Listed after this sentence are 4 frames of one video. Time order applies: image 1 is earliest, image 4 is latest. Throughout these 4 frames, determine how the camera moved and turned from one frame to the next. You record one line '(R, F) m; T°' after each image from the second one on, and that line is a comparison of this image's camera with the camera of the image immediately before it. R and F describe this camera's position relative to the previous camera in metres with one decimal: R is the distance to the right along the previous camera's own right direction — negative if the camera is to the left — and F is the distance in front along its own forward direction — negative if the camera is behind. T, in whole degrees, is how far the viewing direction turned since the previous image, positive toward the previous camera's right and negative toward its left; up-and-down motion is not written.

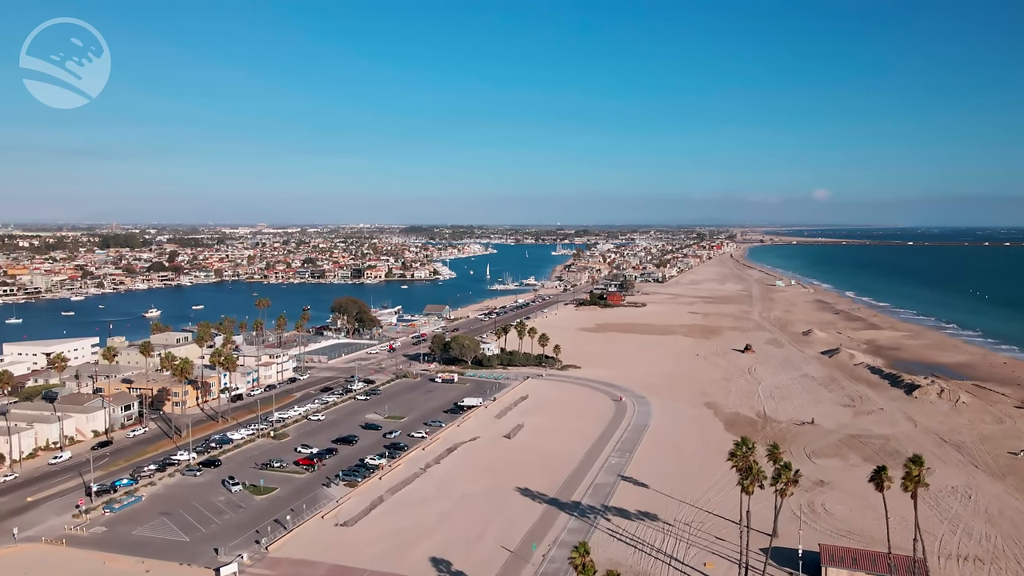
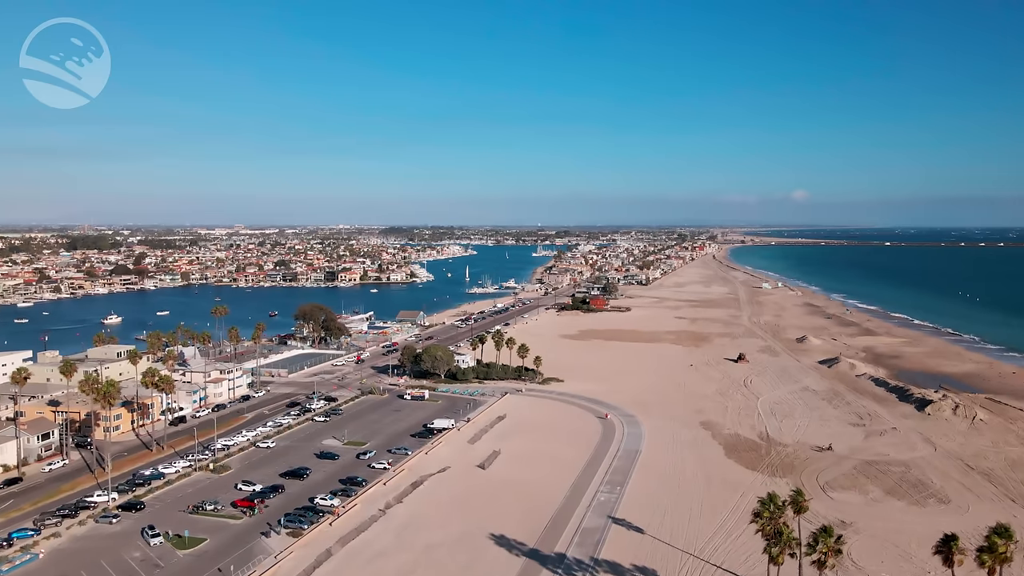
(+0.3, +3.2) m; +2°
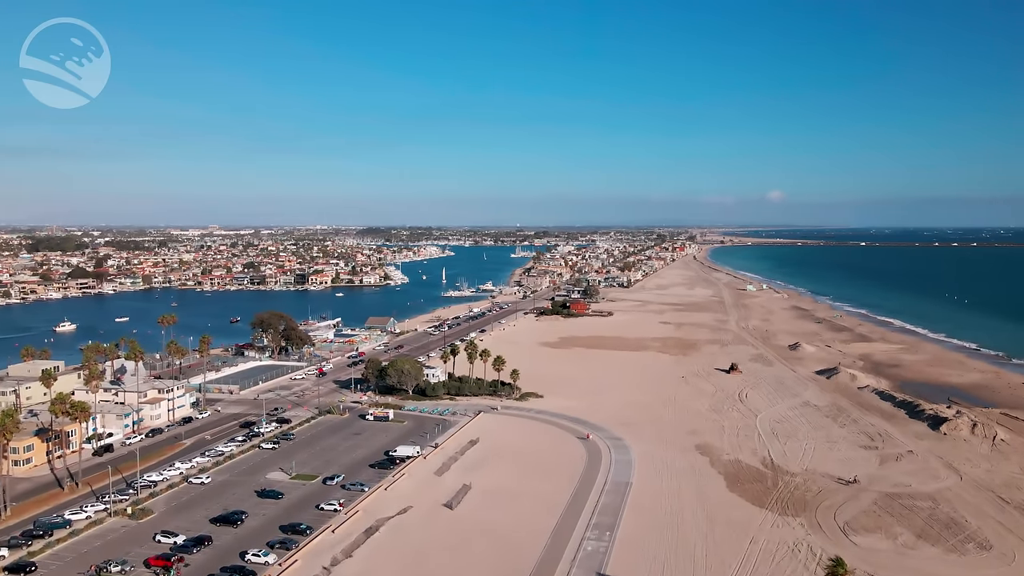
(+0.3, +3.2) m; +2°
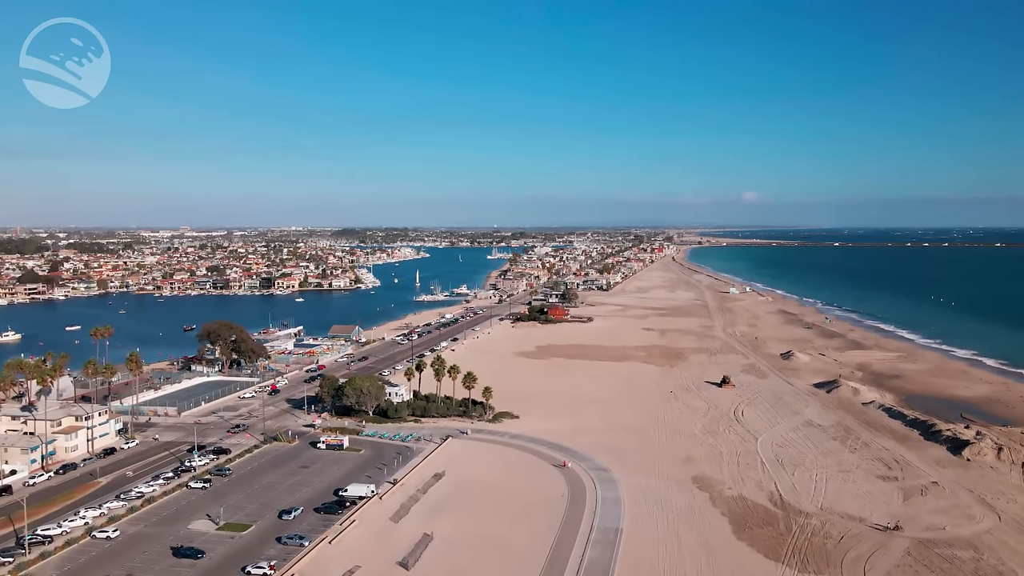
(+0.3, +3.4) m; +2°
